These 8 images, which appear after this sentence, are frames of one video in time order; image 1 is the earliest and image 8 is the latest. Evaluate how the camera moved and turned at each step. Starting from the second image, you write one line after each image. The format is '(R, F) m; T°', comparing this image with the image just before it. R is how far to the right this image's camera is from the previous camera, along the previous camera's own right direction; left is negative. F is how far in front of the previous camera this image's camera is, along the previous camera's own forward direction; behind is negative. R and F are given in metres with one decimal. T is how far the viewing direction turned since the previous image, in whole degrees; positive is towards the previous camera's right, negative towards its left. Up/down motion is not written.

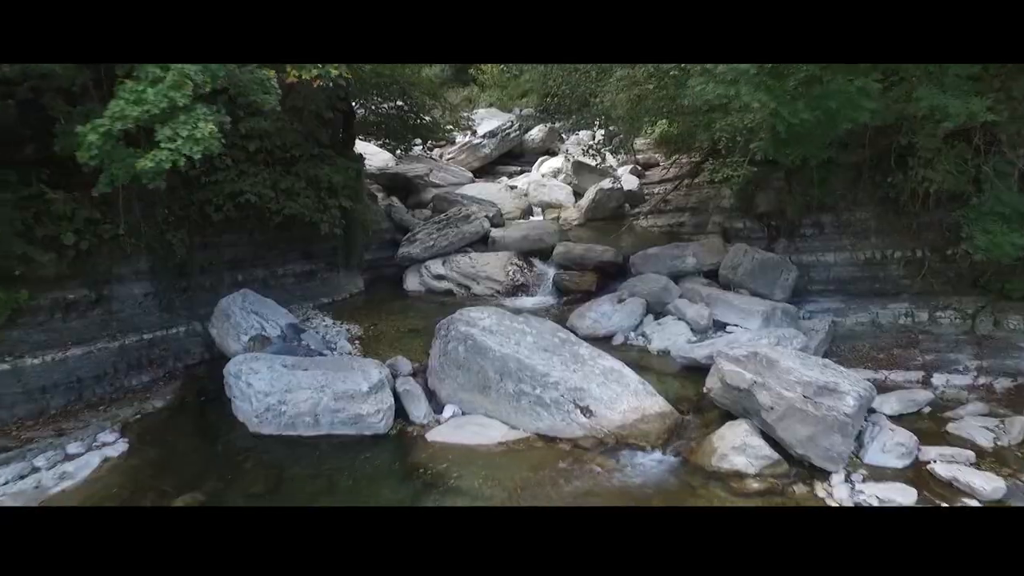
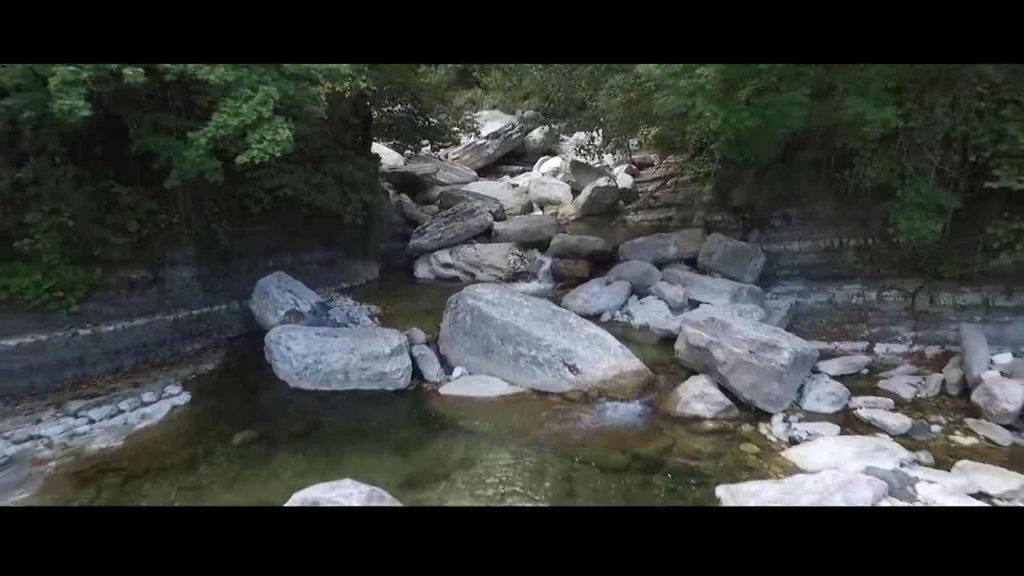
(+0.1, -1.5) m; 0°
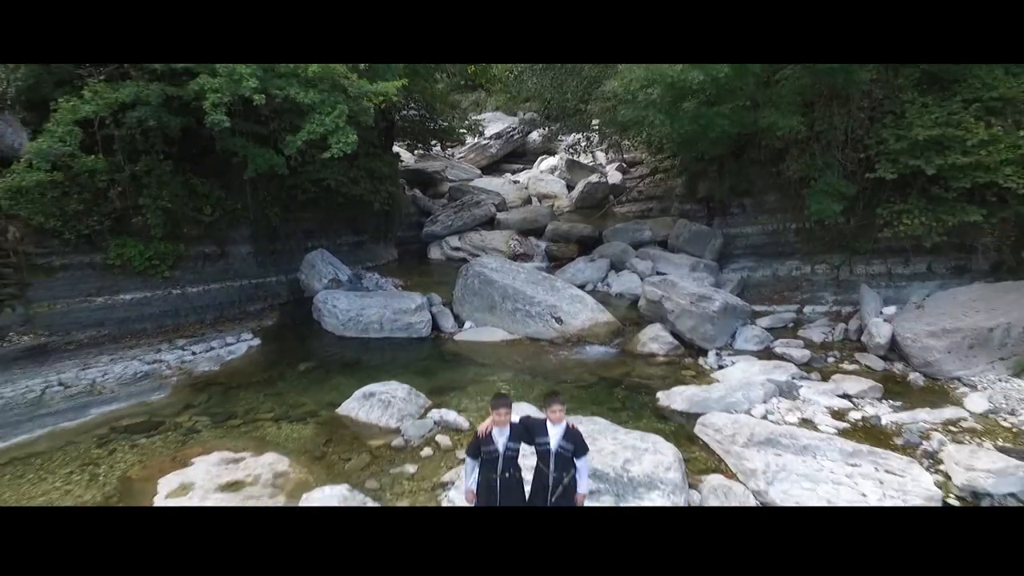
(+0.1, -2.6) m; 0°
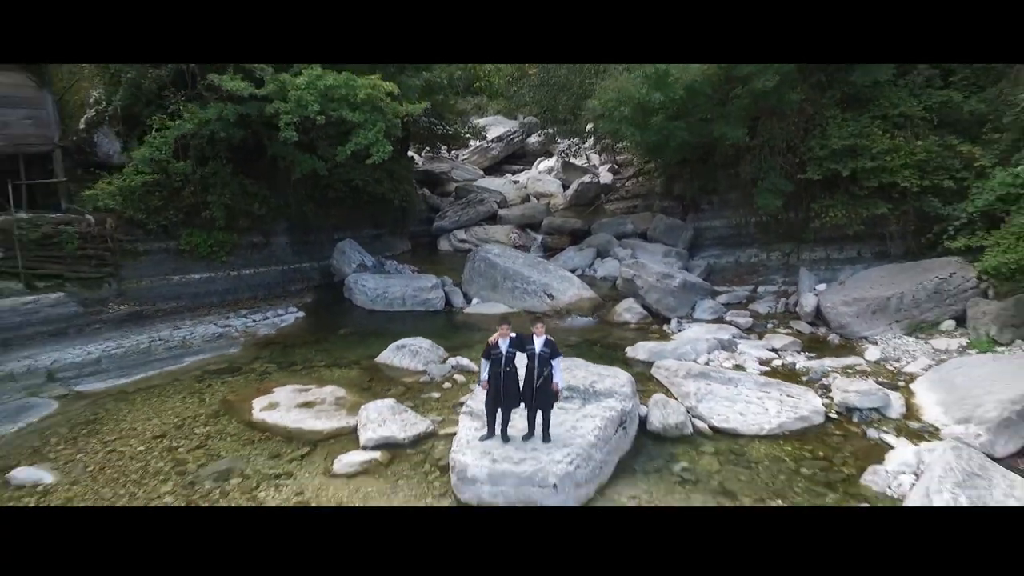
(0.0, -2.5) m; 0°
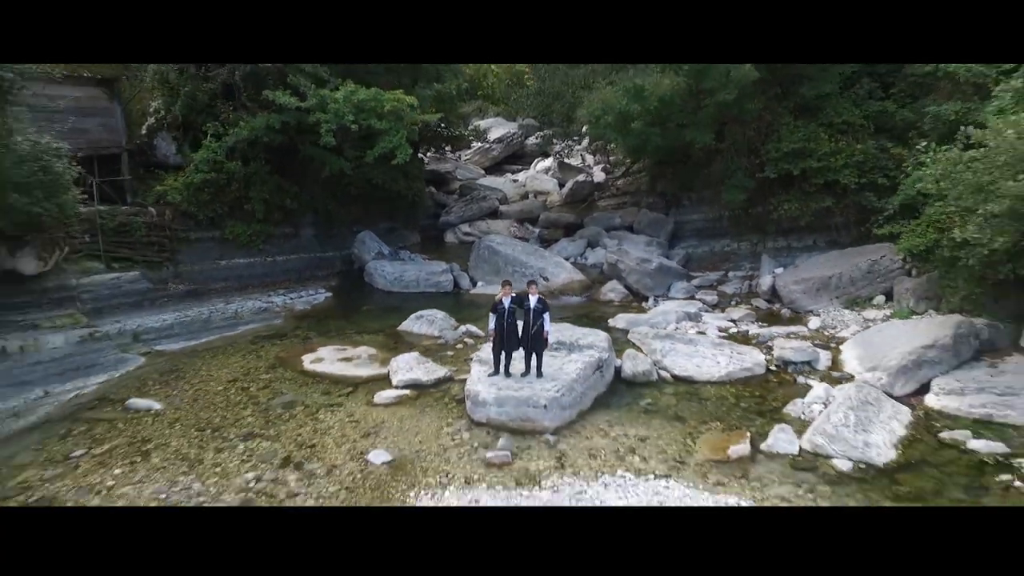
(0.0, -2.2) m; 0°
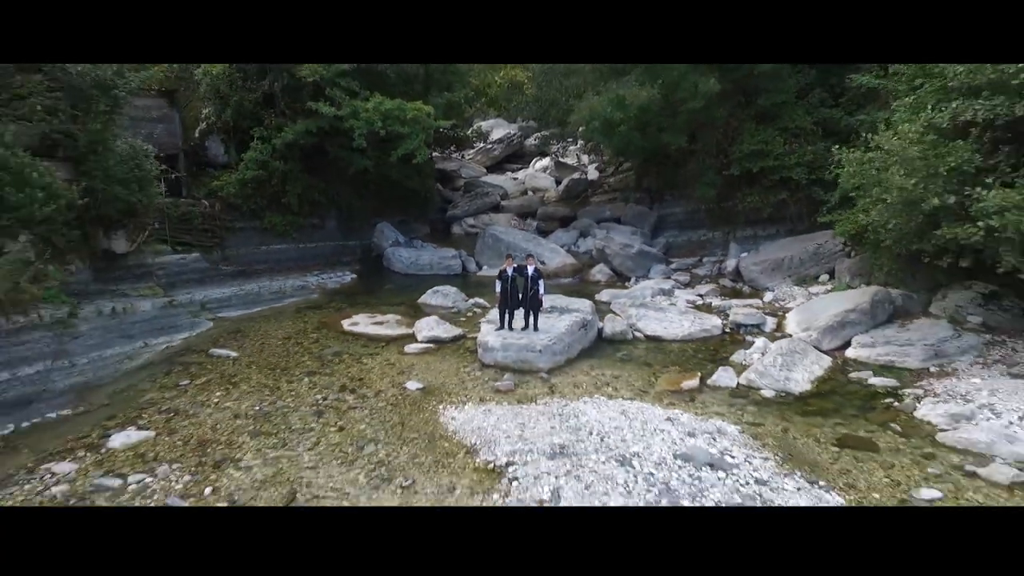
(-0.1, -2.5) m; 0°
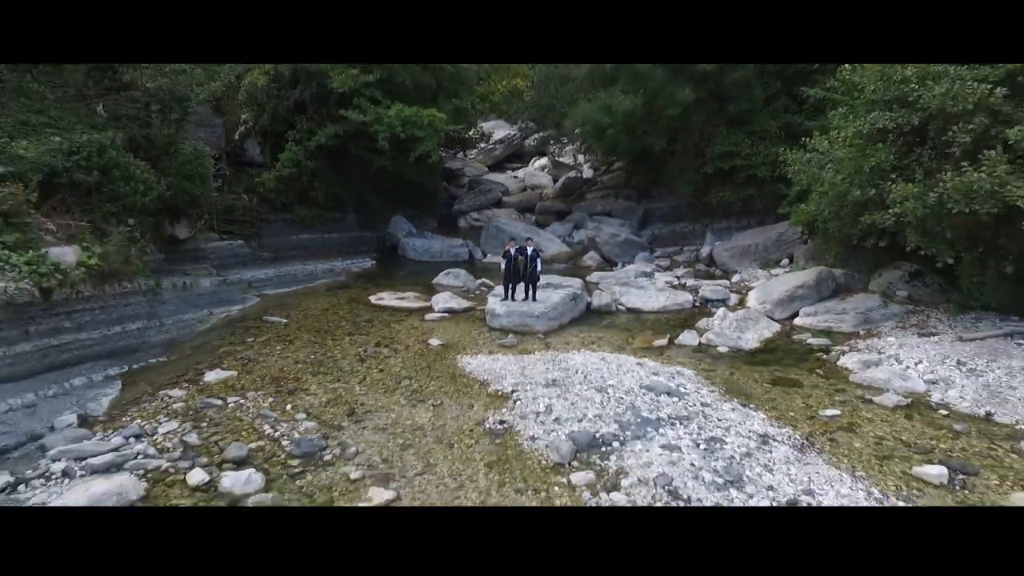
(-0.1, -2.4) m; 0°
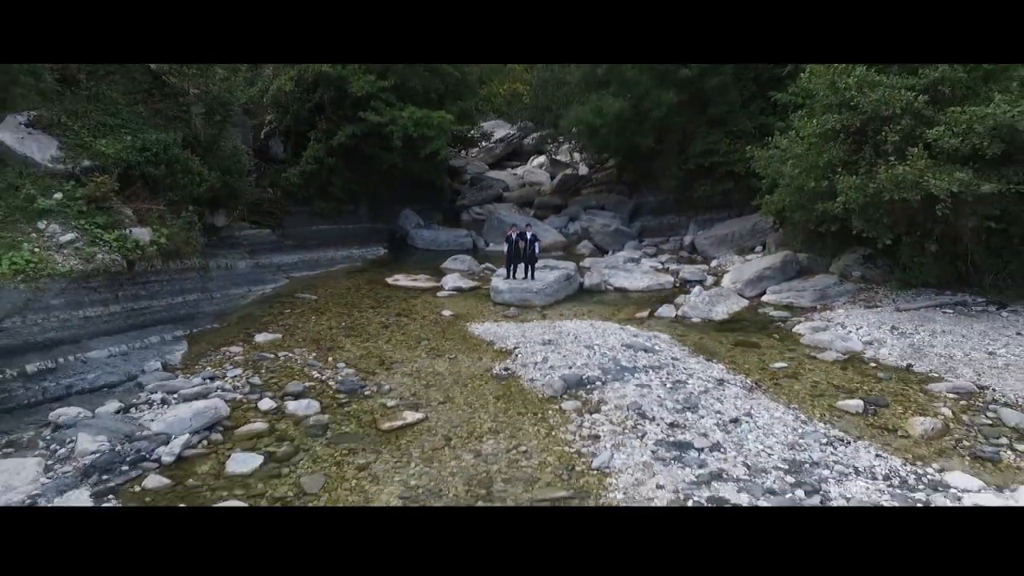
(-0.1, -2.0) m; 0°
